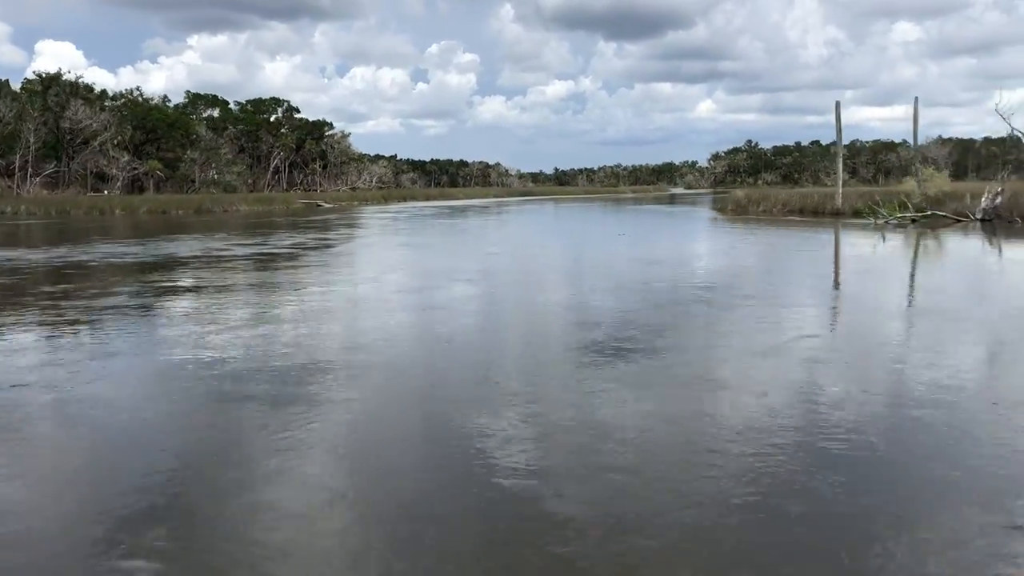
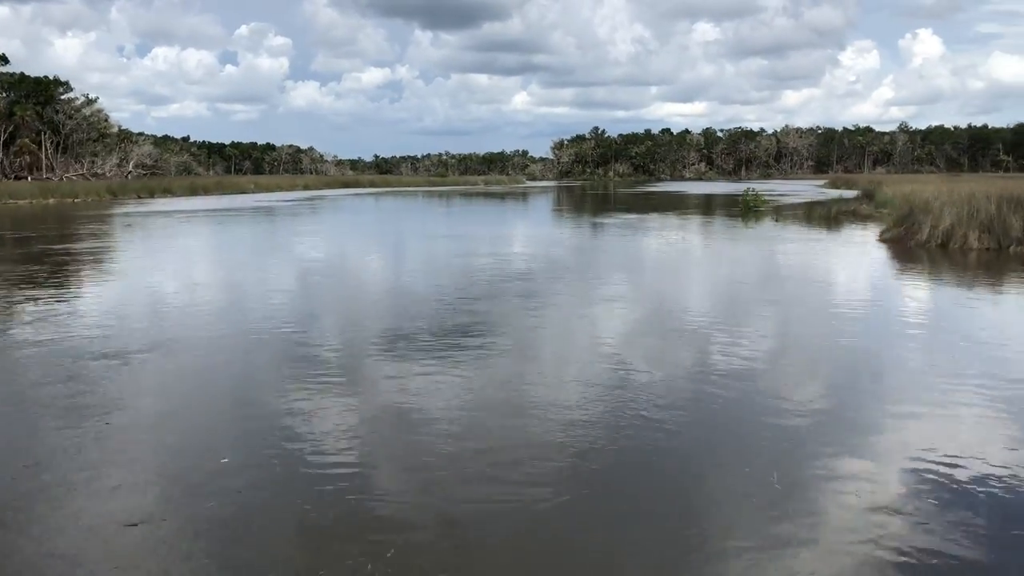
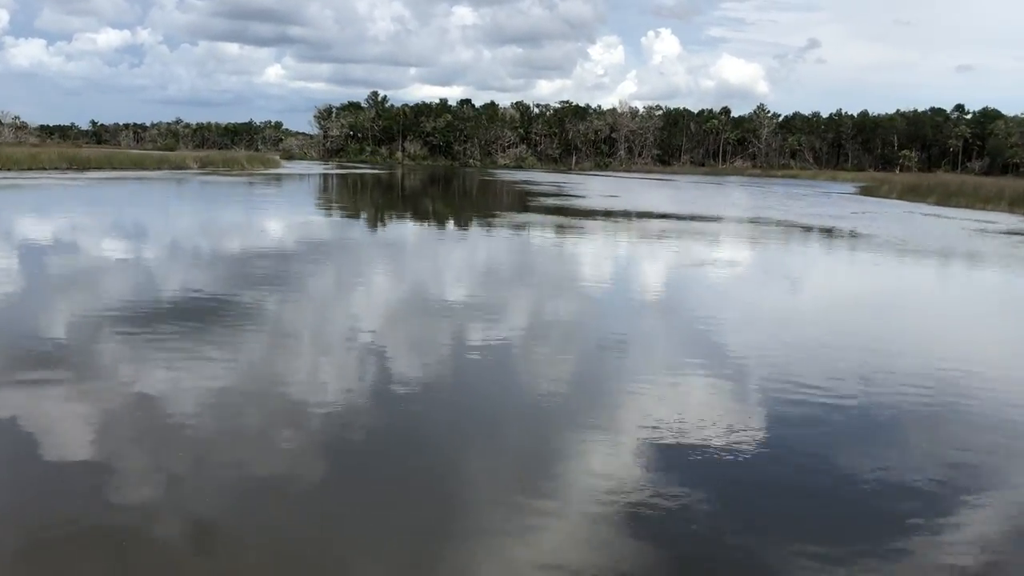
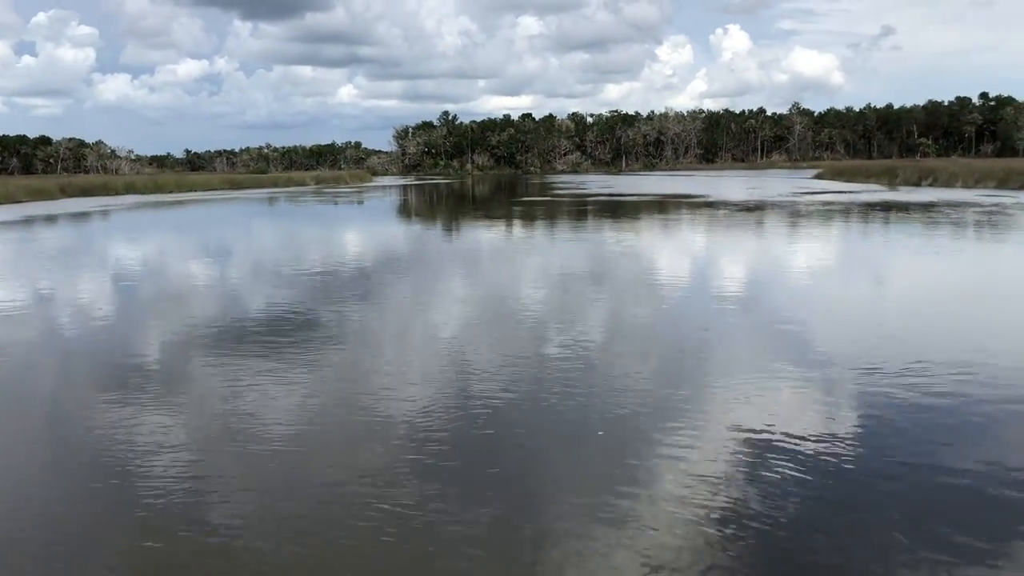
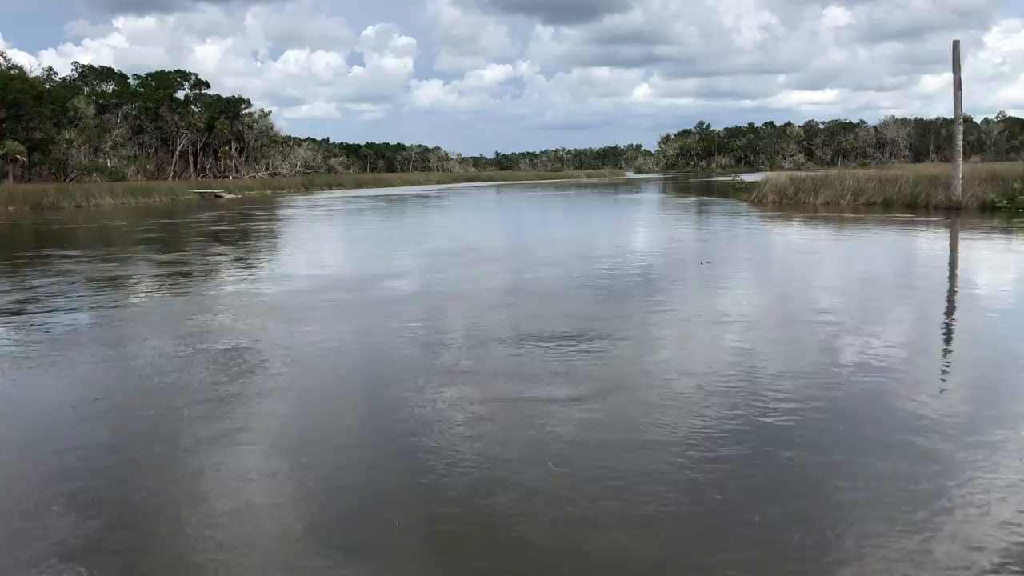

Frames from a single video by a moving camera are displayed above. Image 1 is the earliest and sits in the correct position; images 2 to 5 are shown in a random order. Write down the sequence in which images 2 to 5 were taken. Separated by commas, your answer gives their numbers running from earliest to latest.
5, 2, 4, 3
